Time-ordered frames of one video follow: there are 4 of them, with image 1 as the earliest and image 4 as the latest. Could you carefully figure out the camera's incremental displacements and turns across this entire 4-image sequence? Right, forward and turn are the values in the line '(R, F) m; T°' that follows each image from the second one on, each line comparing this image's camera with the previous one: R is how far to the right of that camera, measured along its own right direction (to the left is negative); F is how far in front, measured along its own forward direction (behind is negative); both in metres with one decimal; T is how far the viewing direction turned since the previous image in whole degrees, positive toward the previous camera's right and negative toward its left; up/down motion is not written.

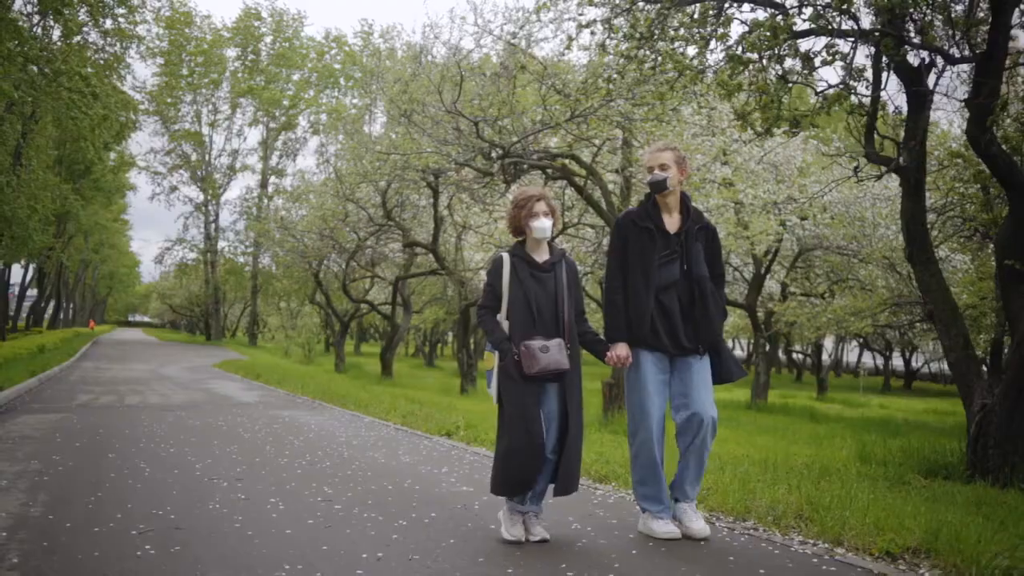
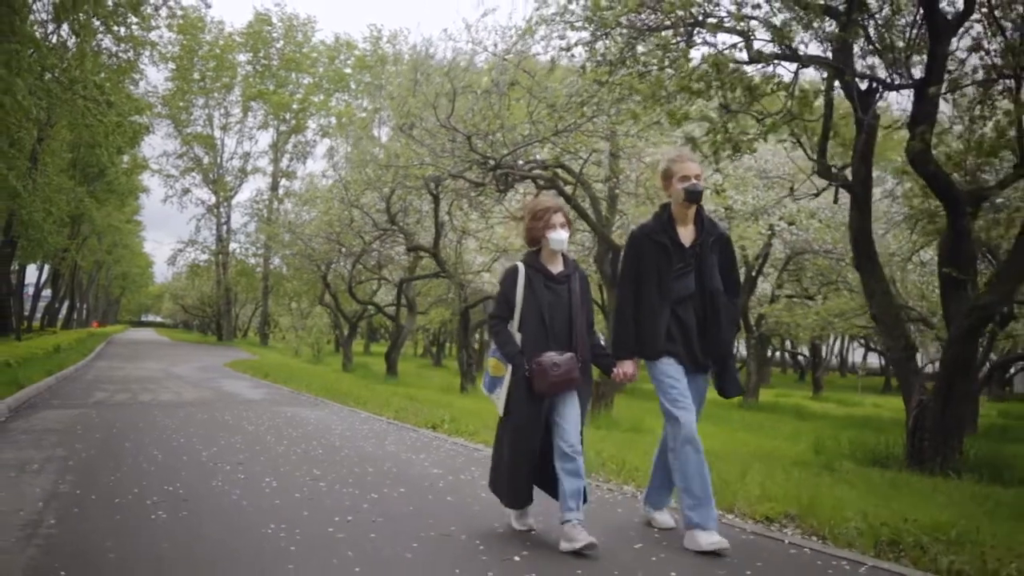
(+0.5, -1.4) m; -1°
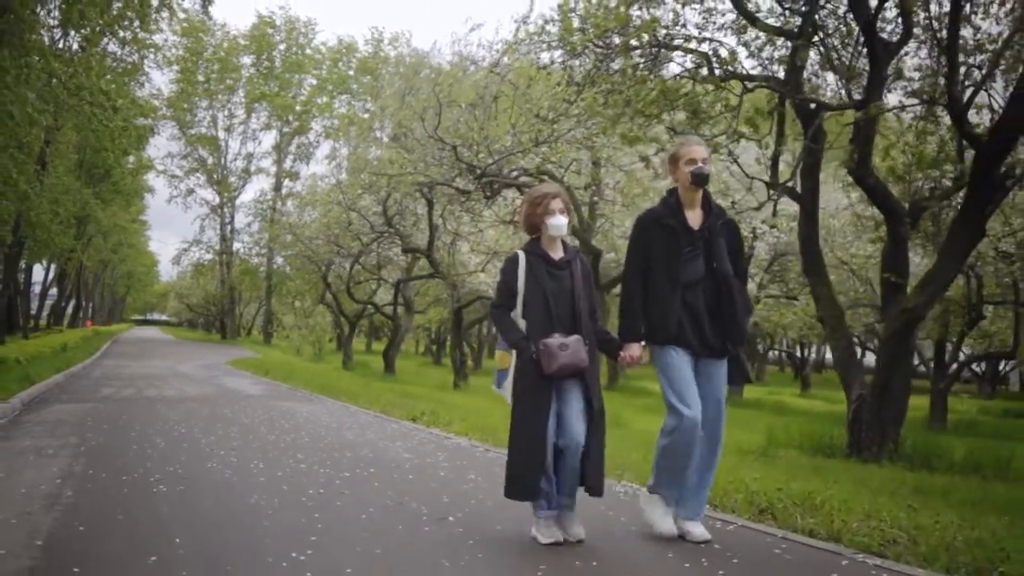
(+0.5, -1.4) m; 0°
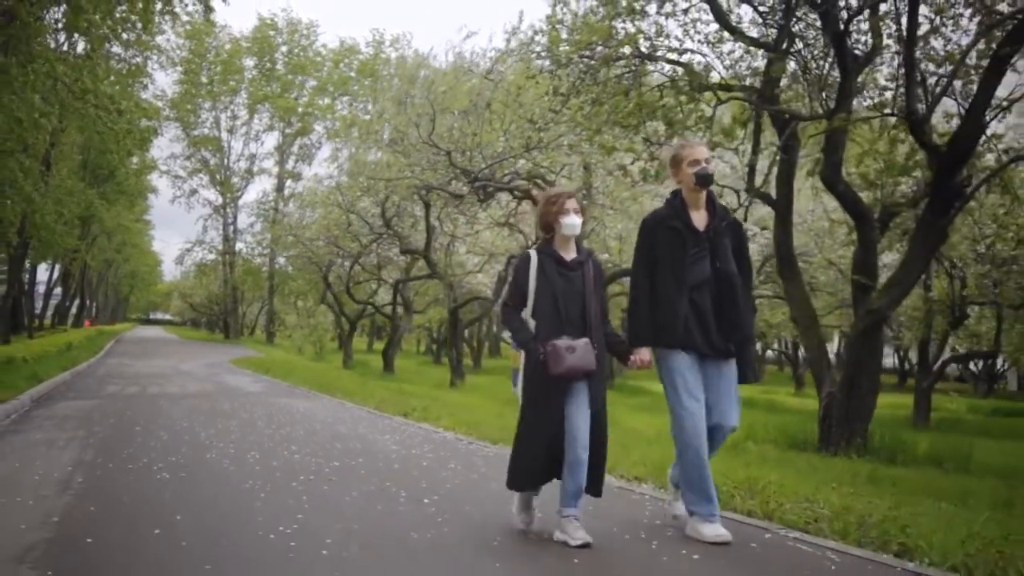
(+0.3, -0.8) m; 0°
